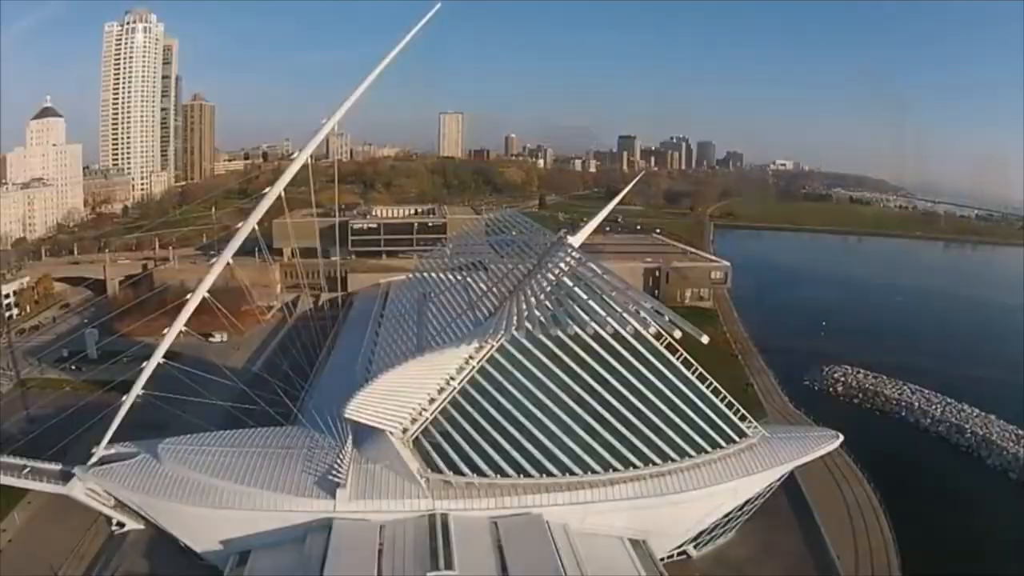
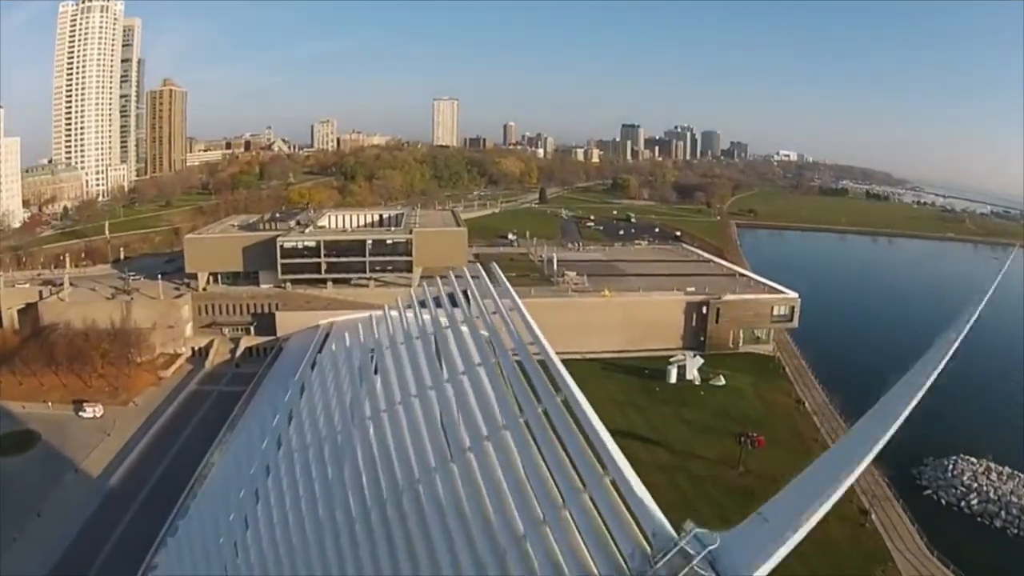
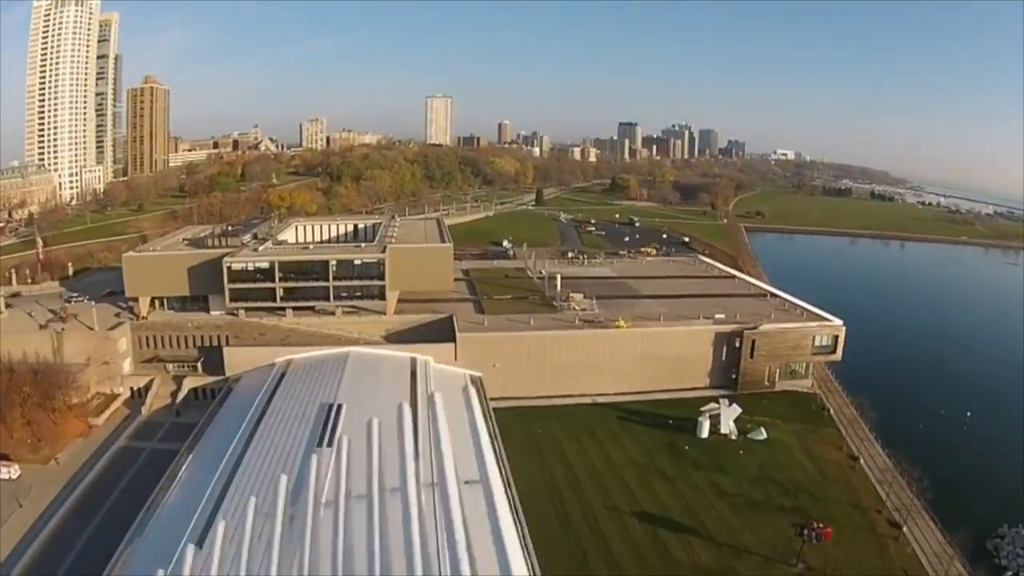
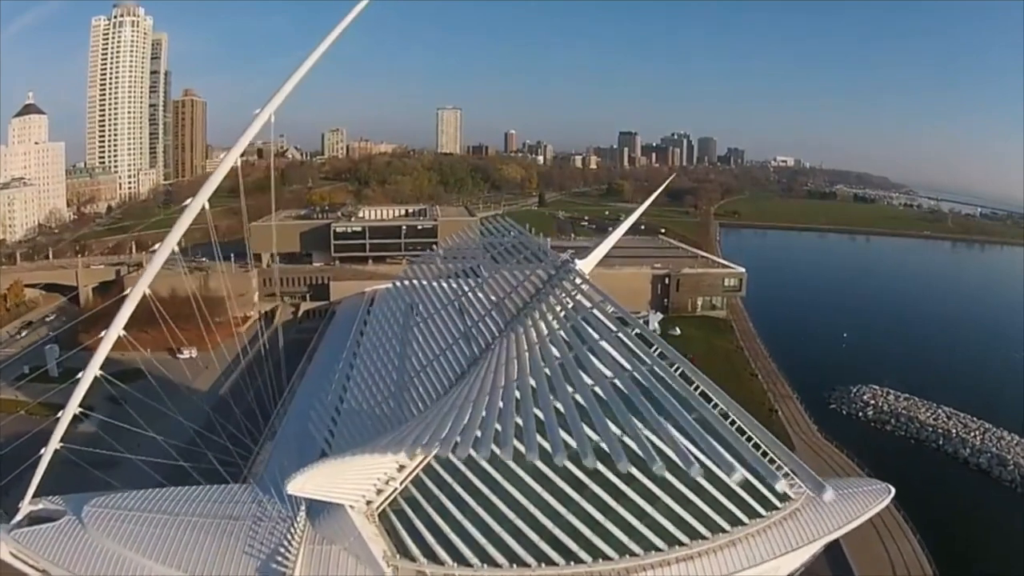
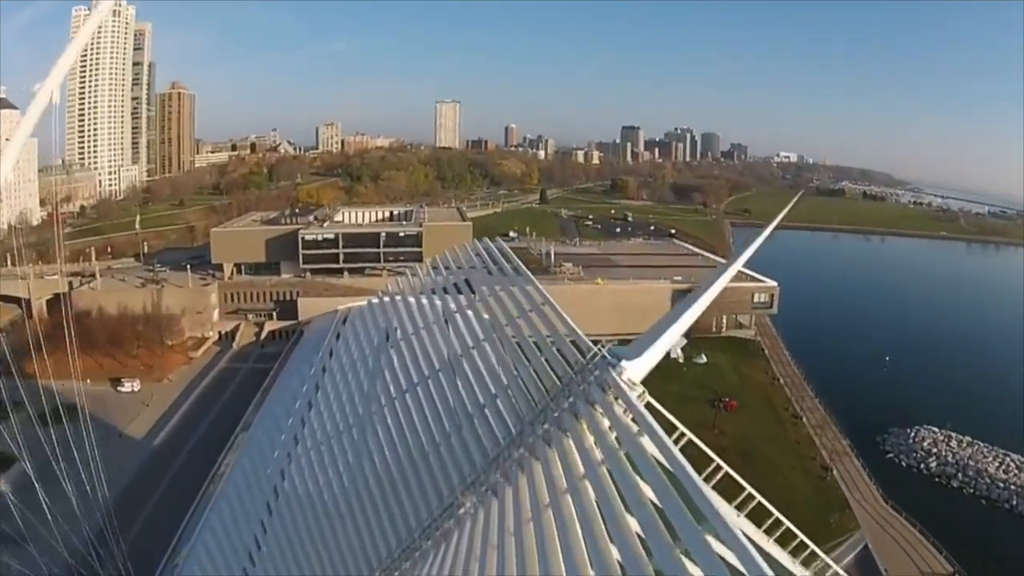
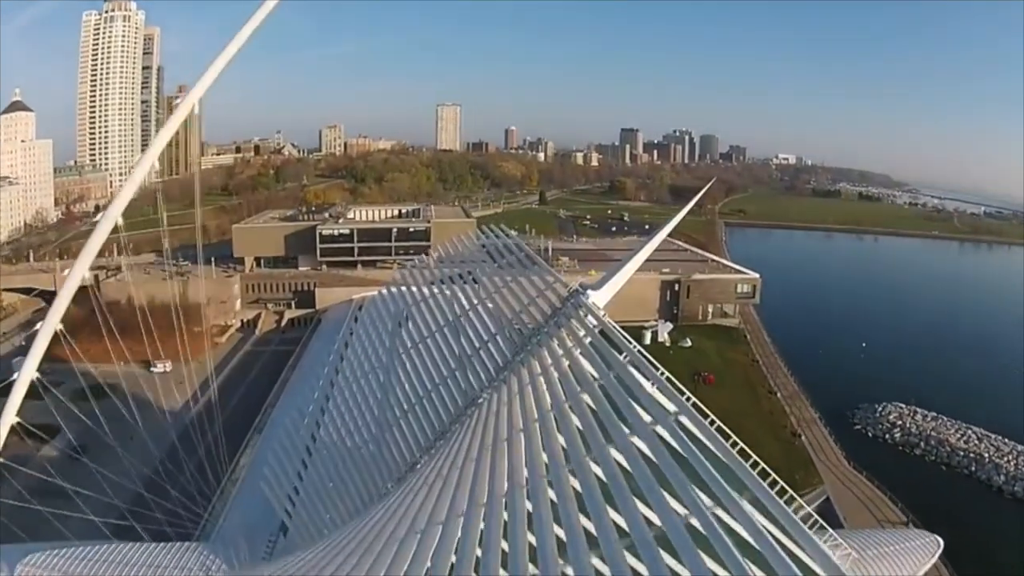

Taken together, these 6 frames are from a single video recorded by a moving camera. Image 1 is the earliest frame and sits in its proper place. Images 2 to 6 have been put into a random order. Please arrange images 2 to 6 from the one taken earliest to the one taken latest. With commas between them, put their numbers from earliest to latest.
4, 6, 5, 2, 3
